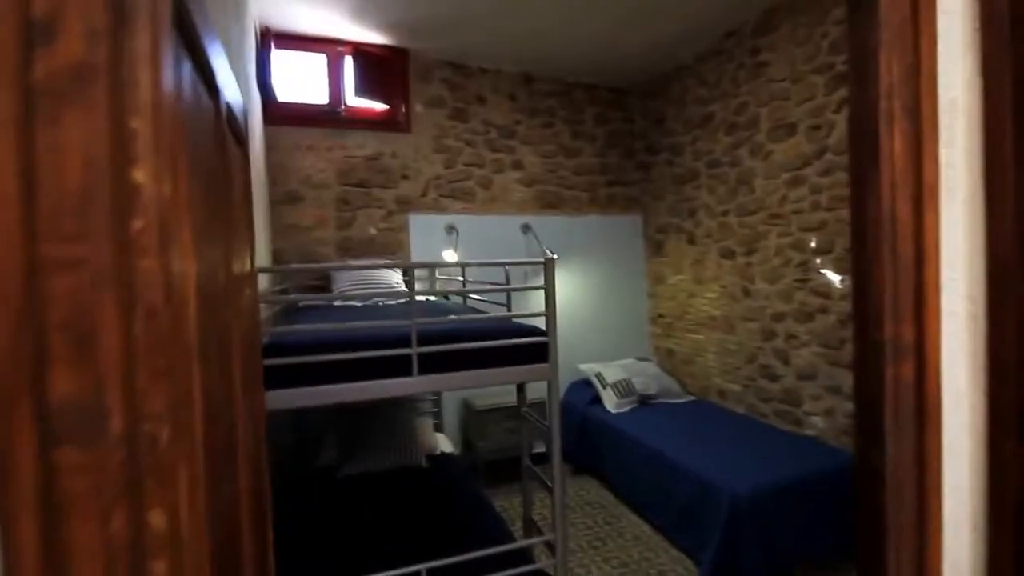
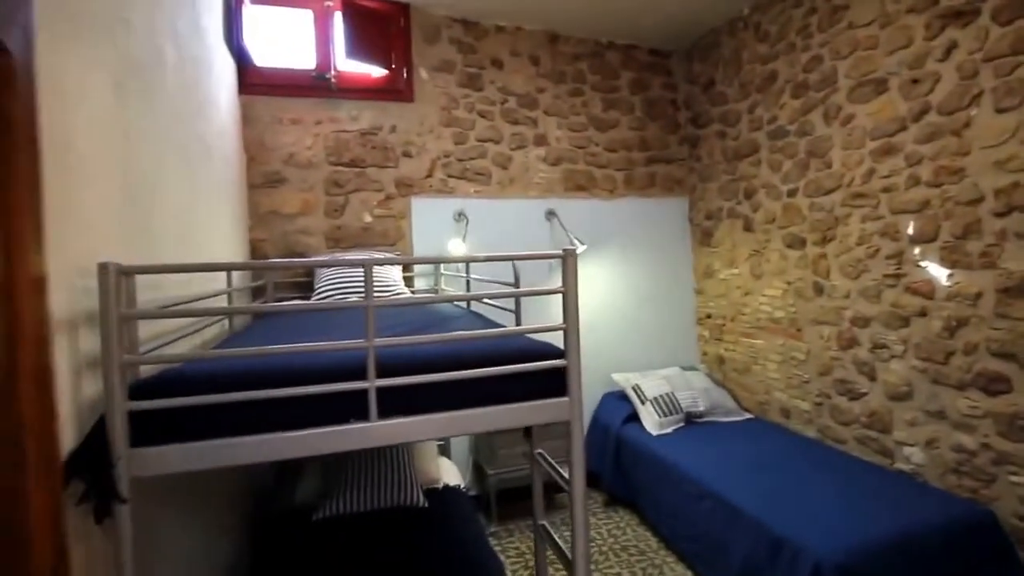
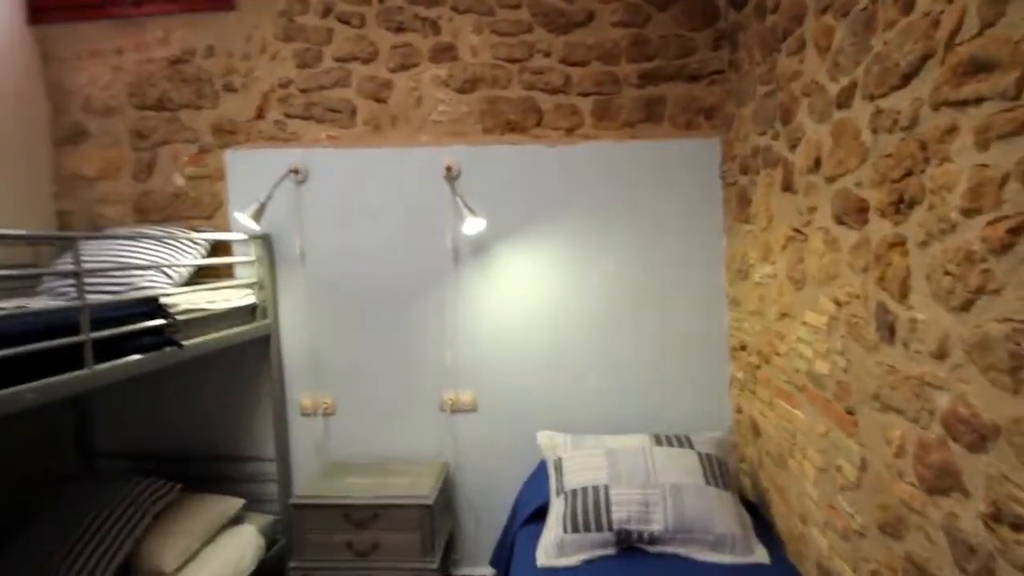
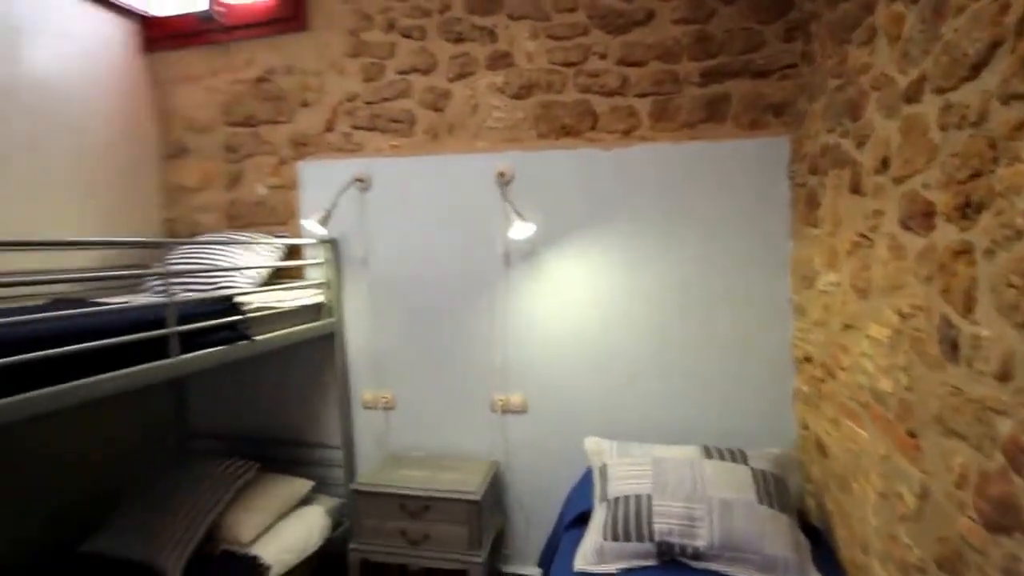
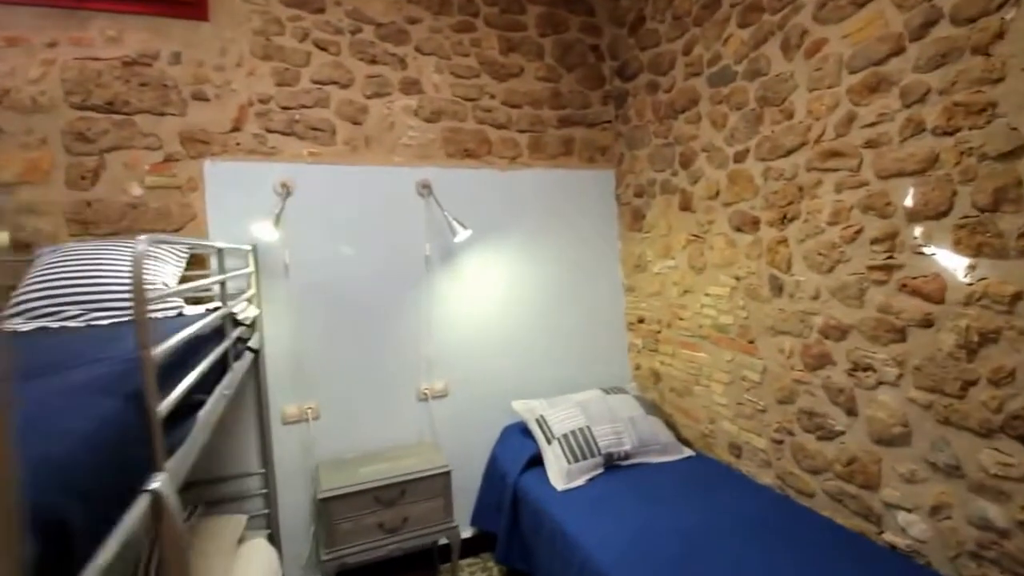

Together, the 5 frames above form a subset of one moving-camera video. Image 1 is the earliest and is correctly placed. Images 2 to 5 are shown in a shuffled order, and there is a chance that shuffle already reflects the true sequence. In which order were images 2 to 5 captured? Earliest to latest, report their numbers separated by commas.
2, 5, 3, 4
